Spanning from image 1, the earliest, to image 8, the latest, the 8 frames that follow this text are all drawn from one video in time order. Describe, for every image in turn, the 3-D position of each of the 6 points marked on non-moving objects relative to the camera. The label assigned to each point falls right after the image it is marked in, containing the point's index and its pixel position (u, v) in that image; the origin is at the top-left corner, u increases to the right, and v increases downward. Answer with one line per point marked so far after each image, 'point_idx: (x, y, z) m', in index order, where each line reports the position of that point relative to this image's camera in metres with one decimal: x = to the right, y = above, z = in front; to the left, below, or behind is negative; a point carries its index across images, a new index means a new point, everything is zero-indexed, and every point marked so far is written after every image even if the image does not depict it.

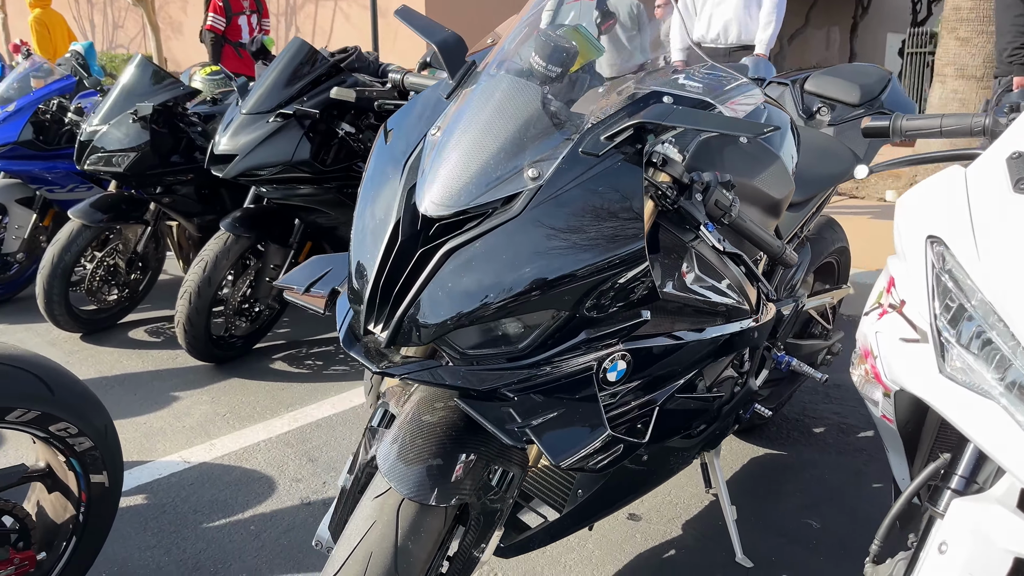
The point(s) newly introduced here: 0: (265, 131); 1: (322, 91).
0: (-1.1, +0.7, +3.8) m
1: (-0.9, +0.9, +3.9) m
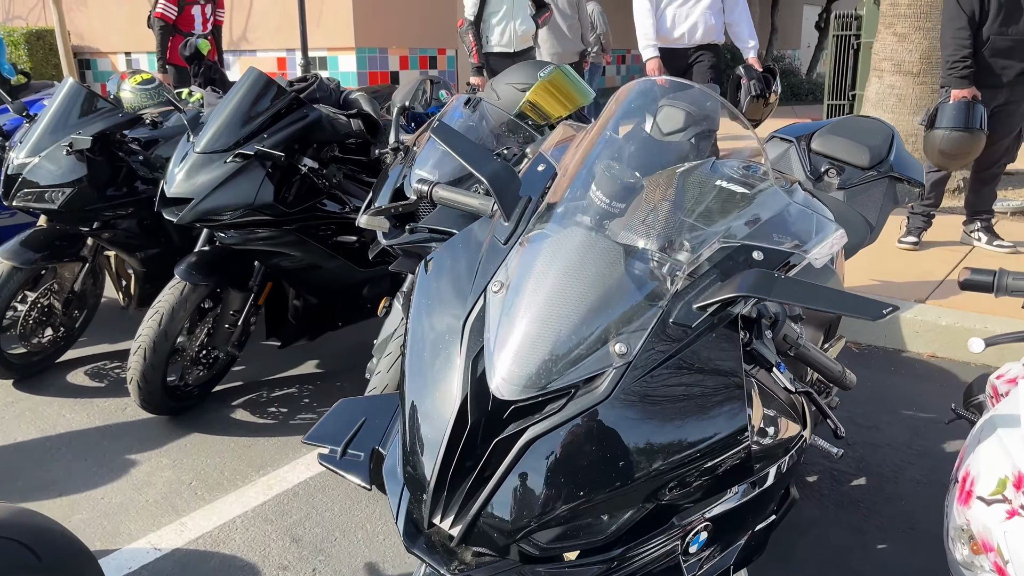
0: (-1.2, +0.5, +3.5) m
1: (-1.0, +0.7, +3.6) m
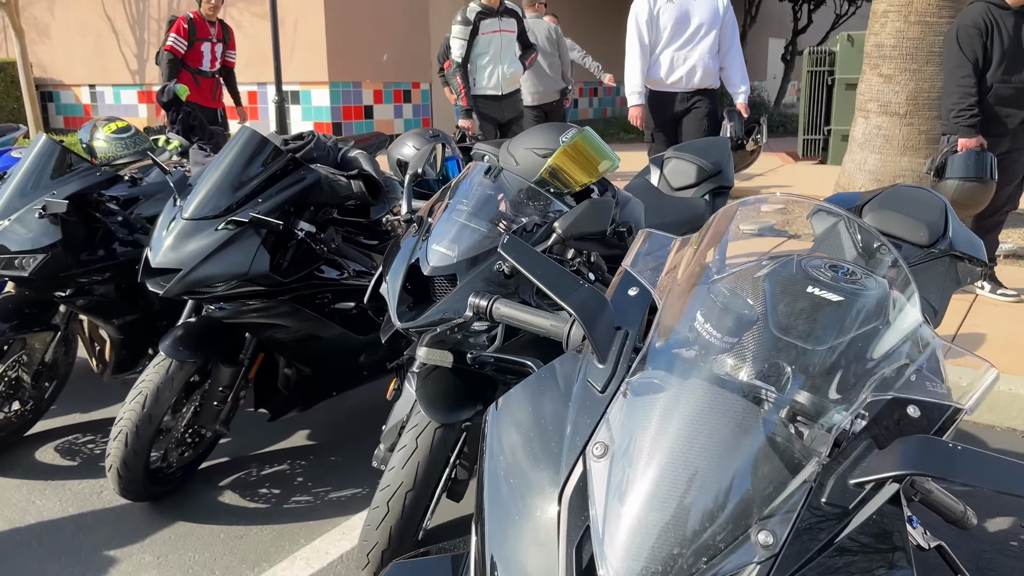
0: (-1.1, +0.2, +3.2) m
1: (-0.9, +0.4, +3.3) m
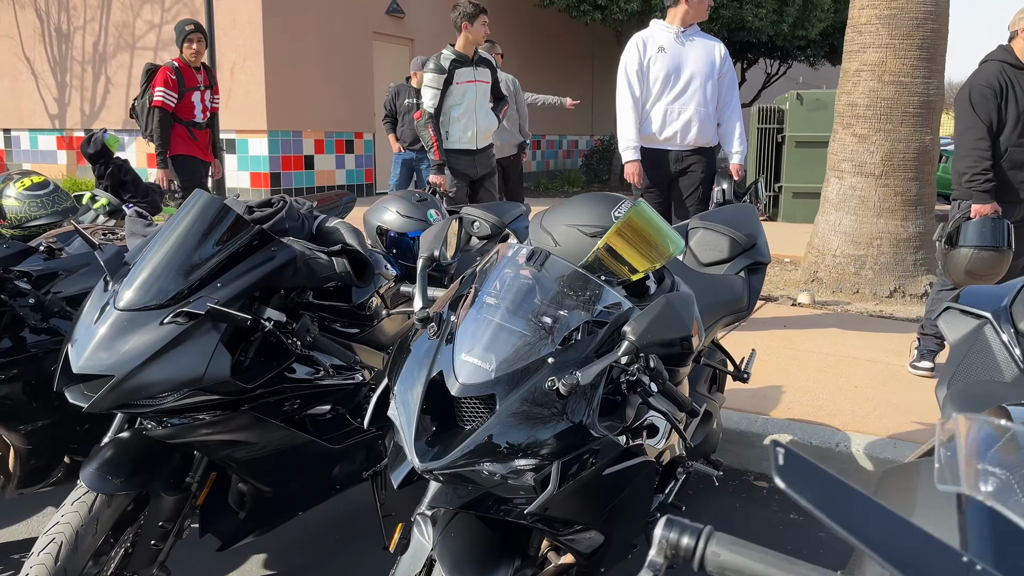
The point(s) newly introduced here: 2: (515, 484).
0: (-1.0, -0.1, +2.5) m
1: (-0.9, +0.1, +2.6) m
2: (0.0, -0.5, +2.0) m
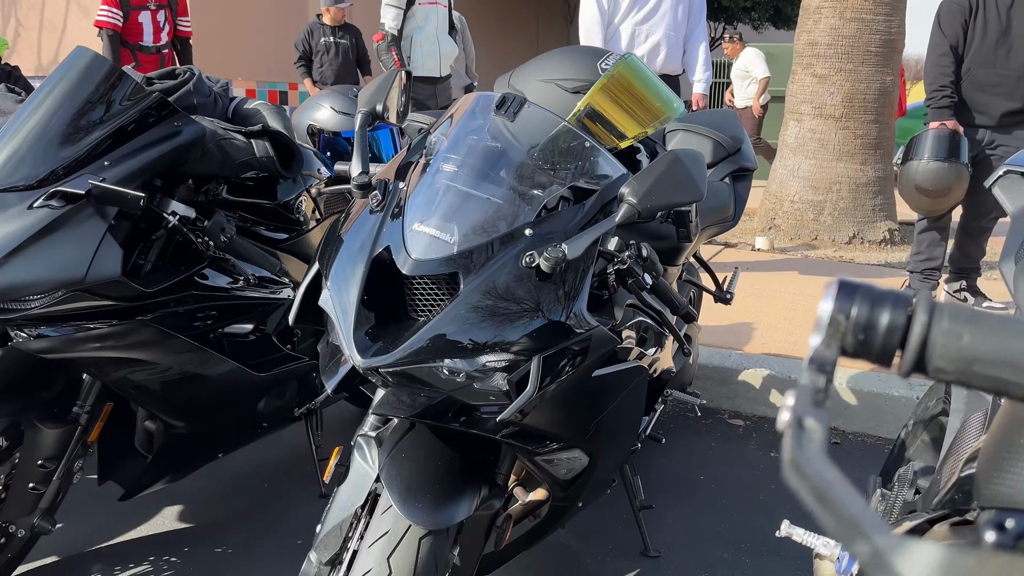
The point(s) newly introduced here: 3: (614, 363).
0: (-1.1, +0.1, +1.9) m
1: (-1.0, +0.4, +2.1) m
2: (-0.1, -0.2, +1.6) m
3: (+0.2, -0.2, +1.9) m
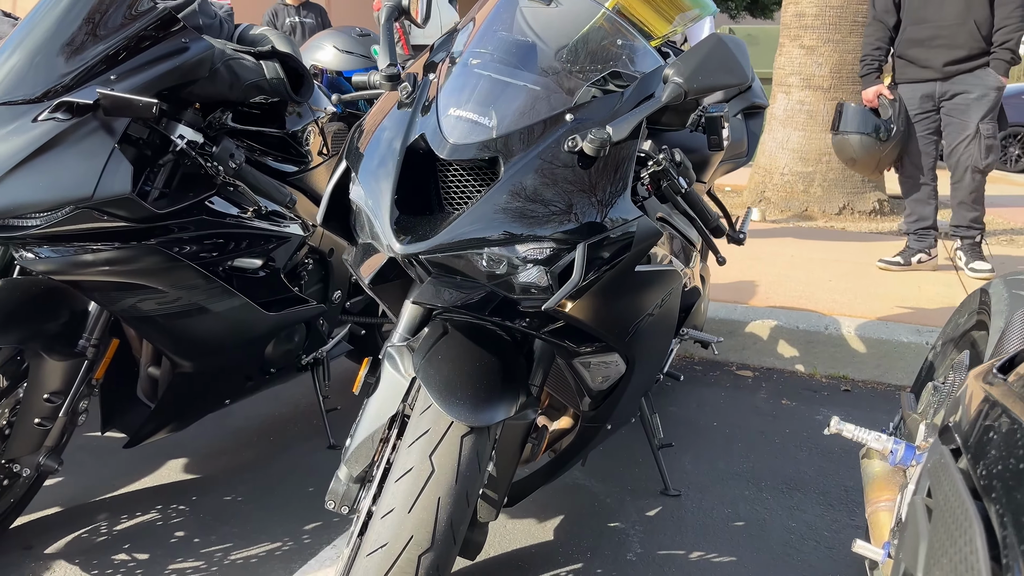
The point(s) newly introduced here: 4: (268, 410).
0: (-1.1, +0.3, +1.9) m
1: (-0.9, +0.5, +2.1) m
2: (0.0, 0.0, +1.5) m
3: (+0.3, 0.0, +1.8) m
4: (-1.0, -0.5, +3.3) m
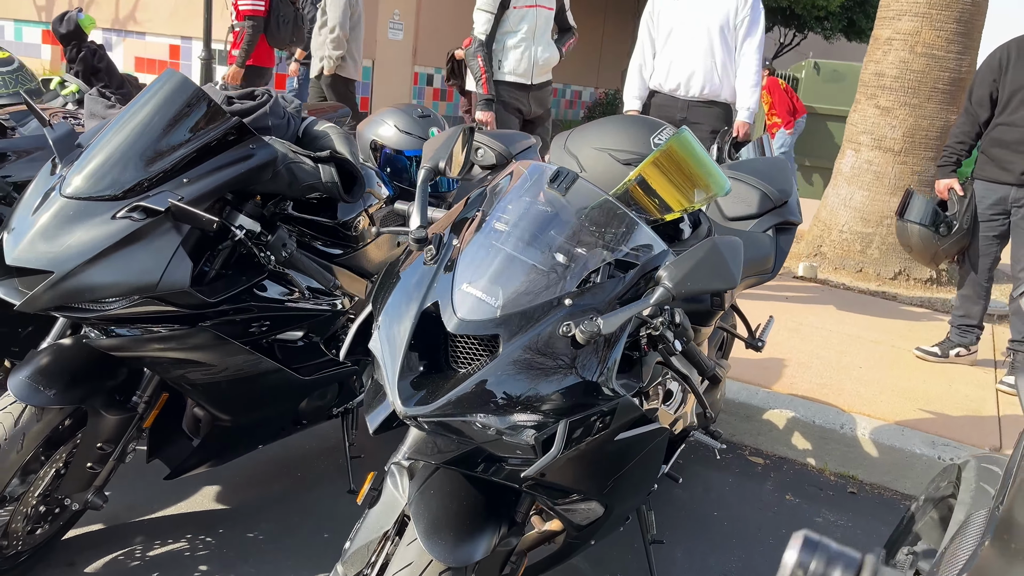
0: (-1.0, +0.1, +2.1) m
1: (-0.8, +0.3, +2.3) m
2: (0.0, -0.3, +1.7) m
3: (+0.3, -0.3, +2.0) m
4: (-0.9, -0.7, +3.5) m
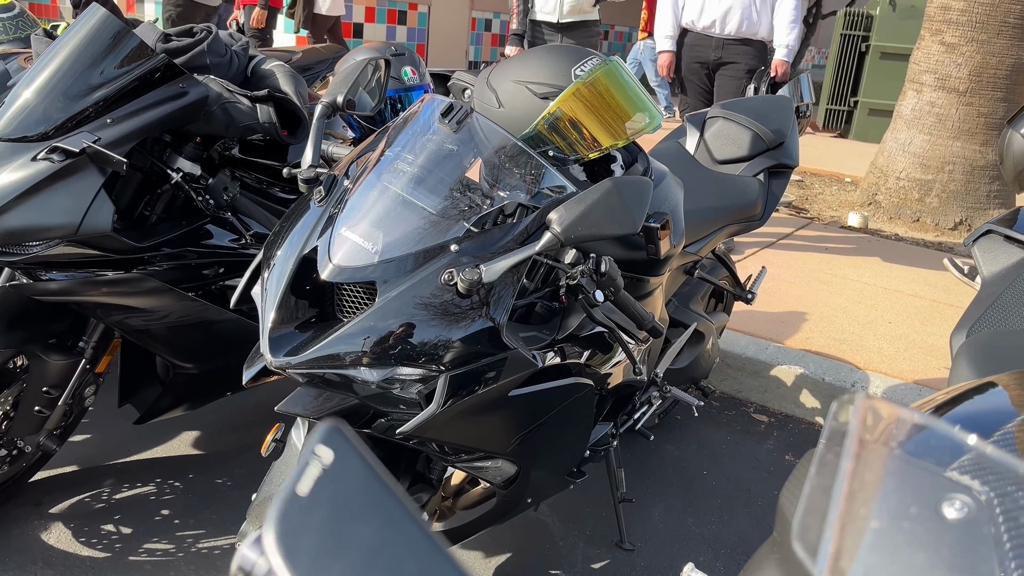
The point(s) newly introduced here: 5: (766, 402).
0: (-1.2, +0.3, +2.1) m
1: (-1.0, +0.5, +2.2) m
2: (-0.2, -0.2, +1.6) m
3: (+0.1, -0.2, +1.8) m
4: (-1.0, -0.4, +3.5) m
5: (+1.1, -0.5, +3.8) m
